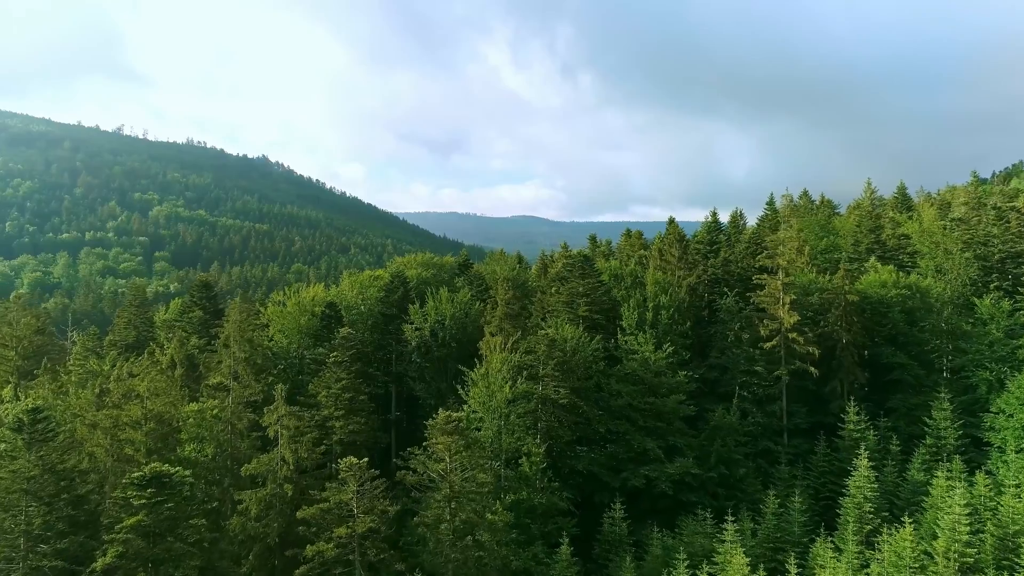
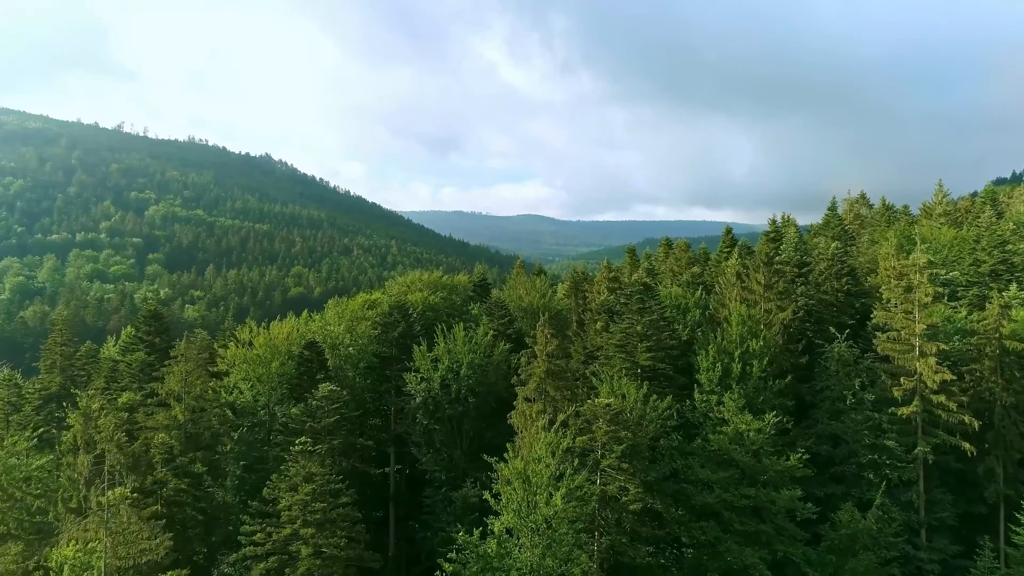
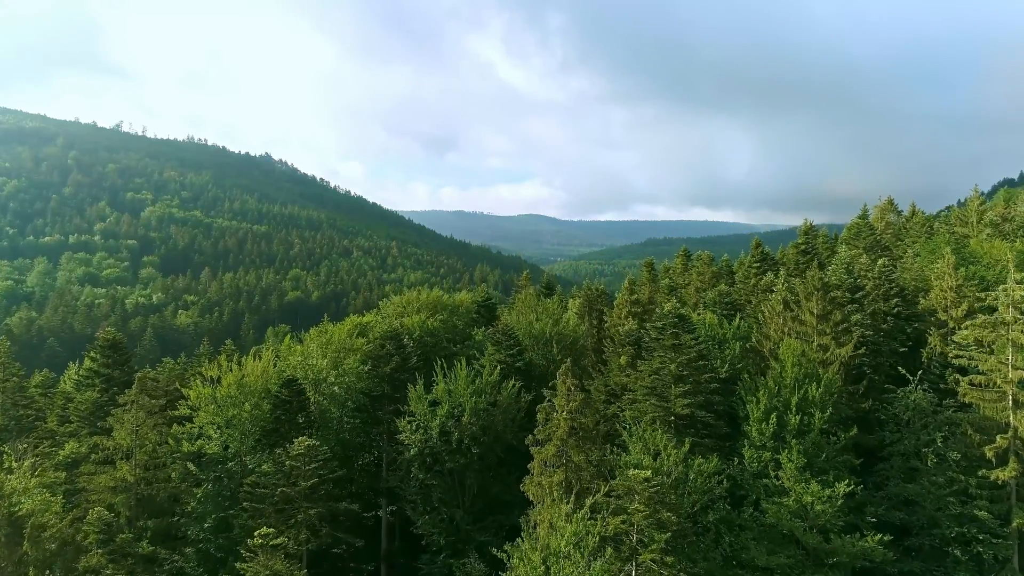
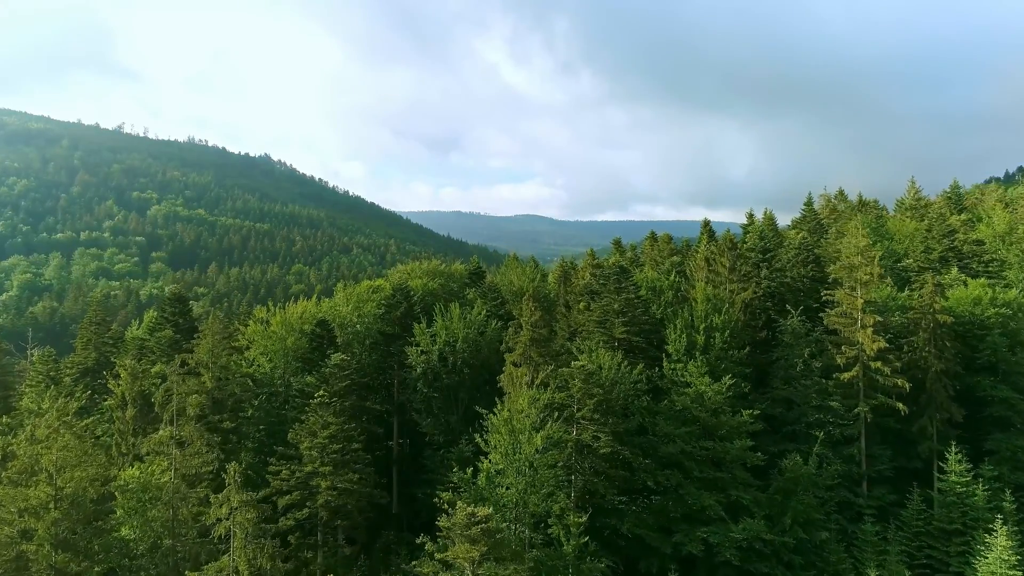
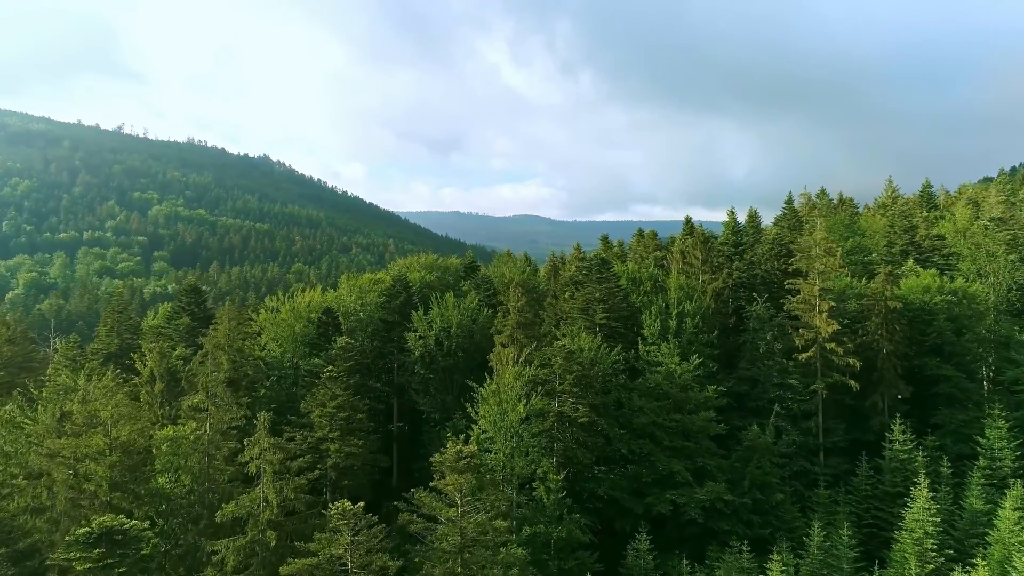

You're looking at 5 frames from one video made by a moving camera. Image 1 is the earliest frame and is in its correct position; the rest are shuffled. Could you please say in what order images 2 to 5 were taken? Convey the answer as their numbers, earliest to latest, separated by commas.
5, 4, 2, 3
